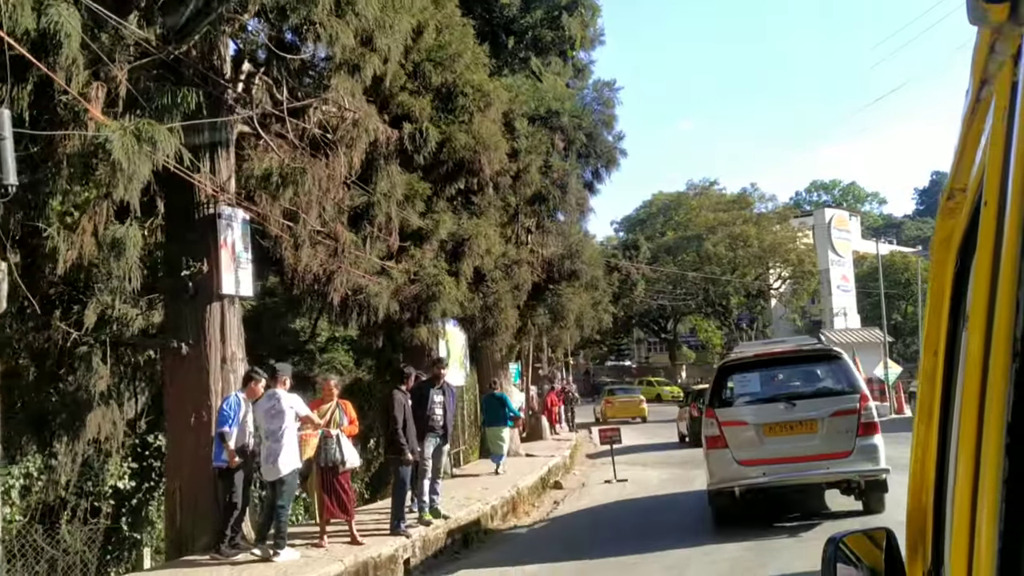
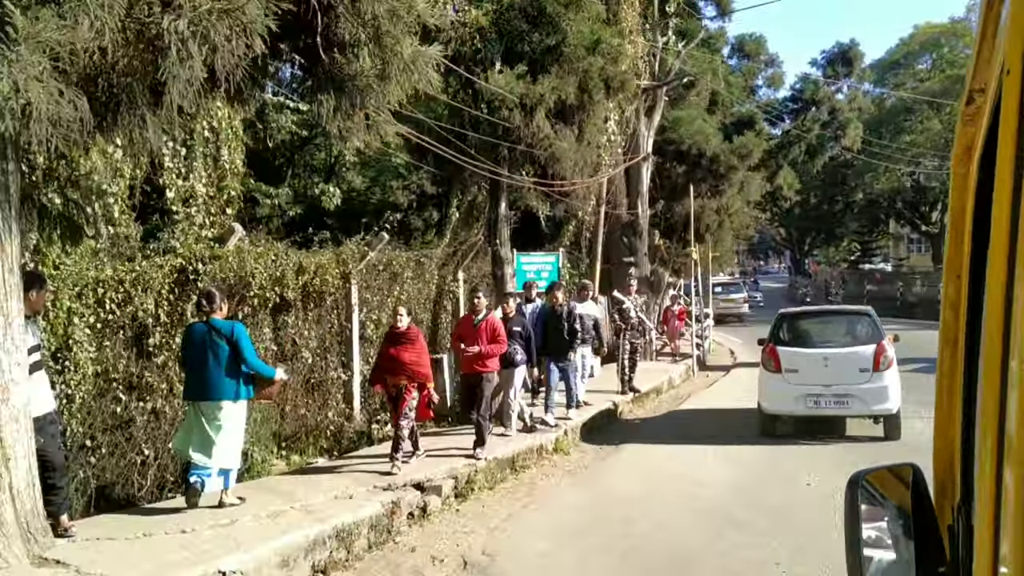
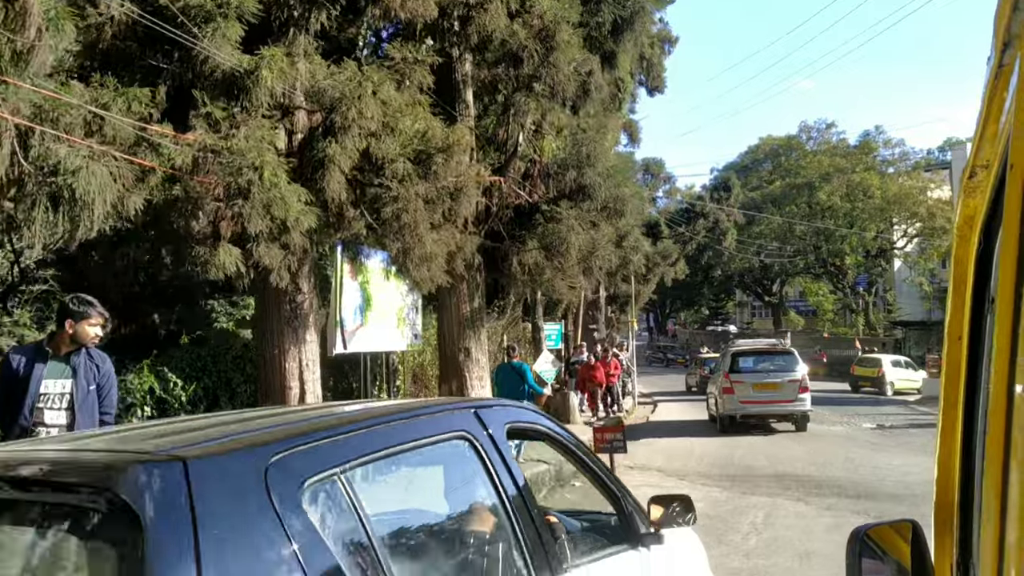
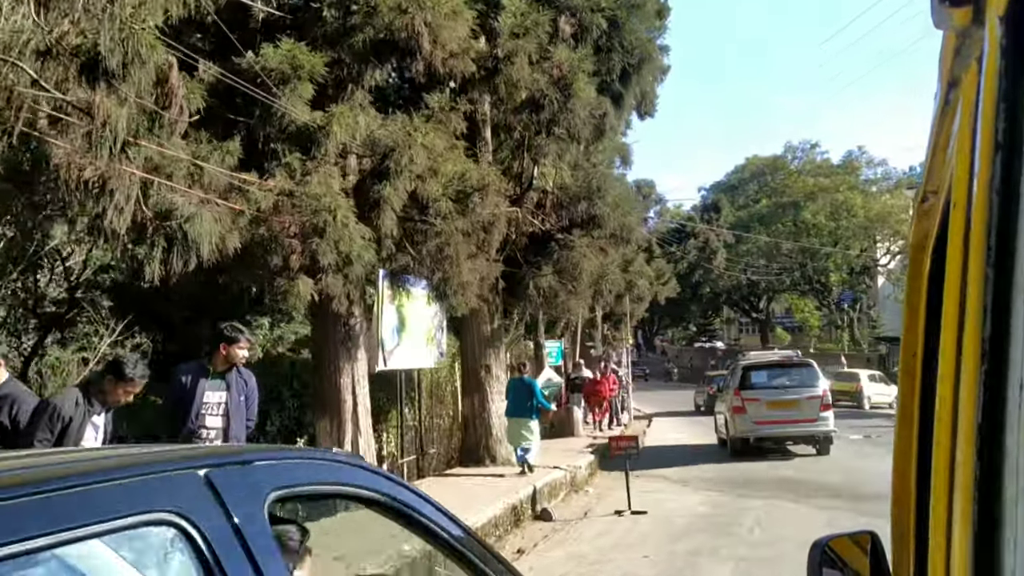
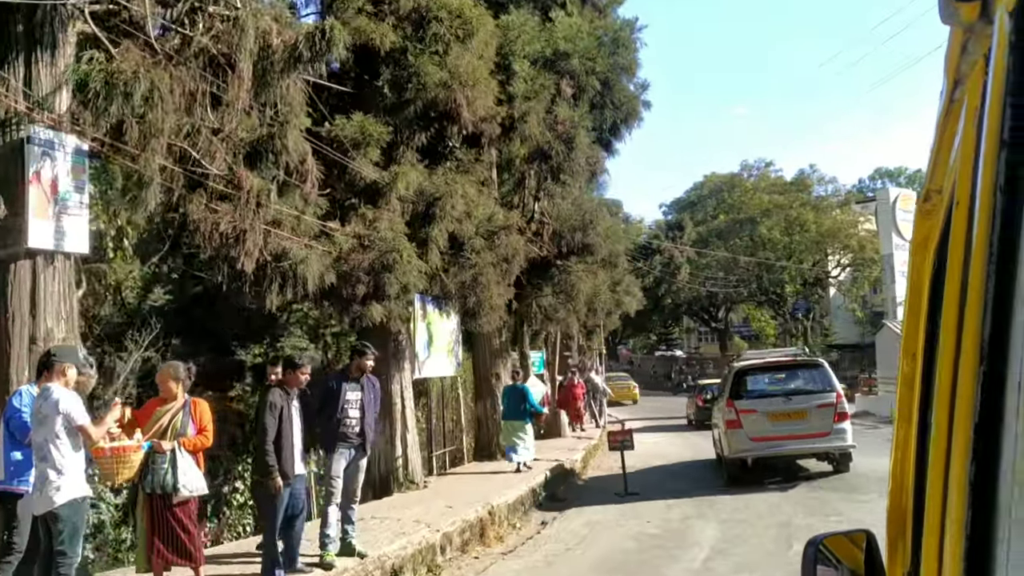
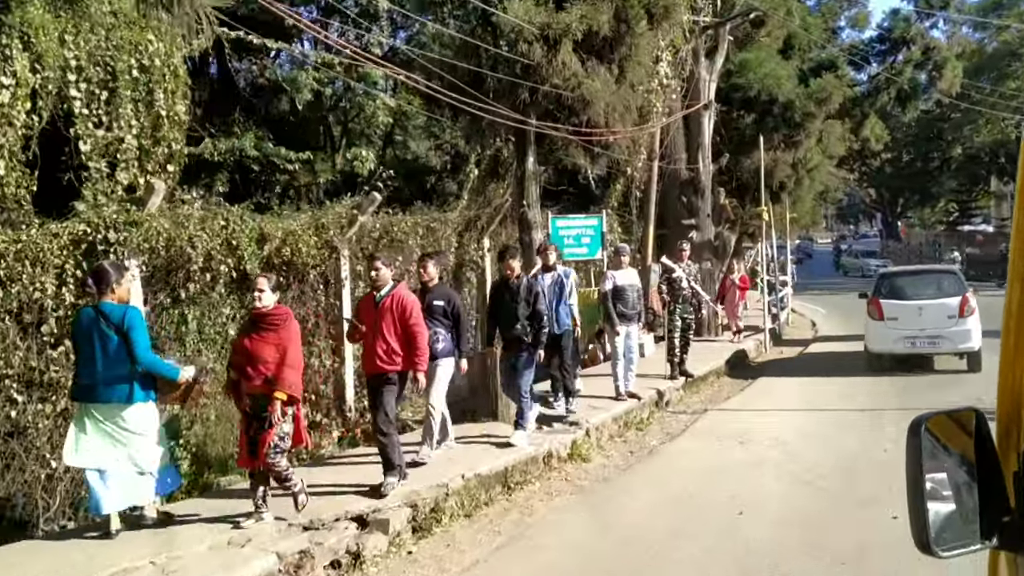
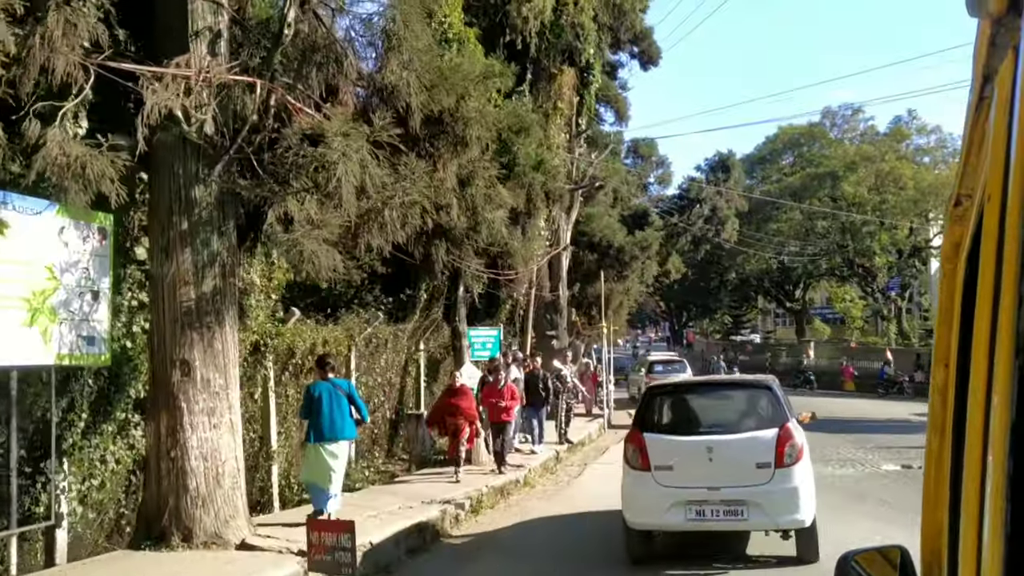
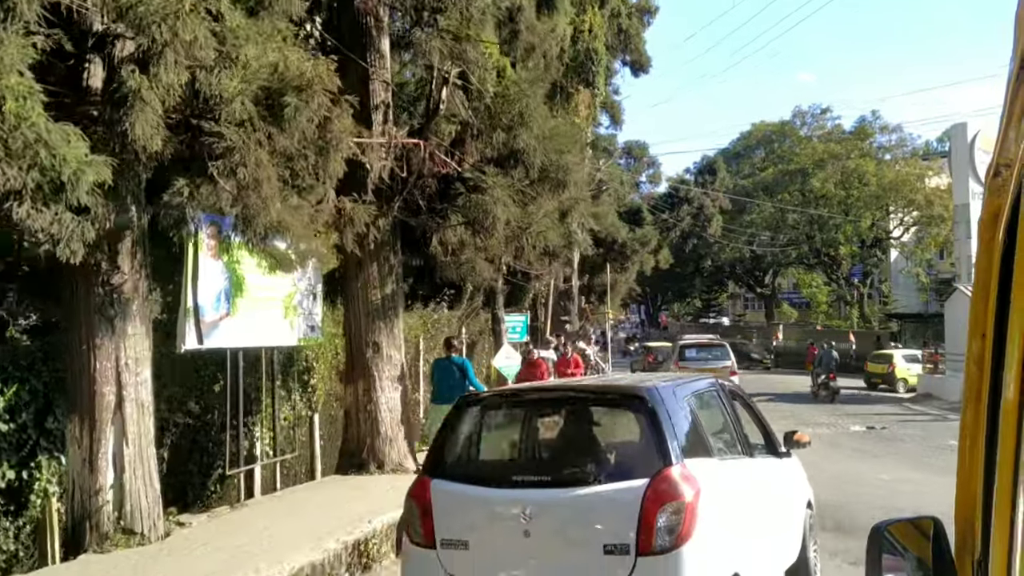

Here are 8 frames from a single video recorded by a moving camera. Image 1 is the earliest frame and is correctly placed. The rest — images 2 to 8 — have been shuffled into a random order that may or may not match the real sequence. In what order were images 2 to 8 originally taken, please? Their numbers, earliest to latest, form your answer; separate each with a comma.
5, 4, 3, 8, 7, 2, 6
